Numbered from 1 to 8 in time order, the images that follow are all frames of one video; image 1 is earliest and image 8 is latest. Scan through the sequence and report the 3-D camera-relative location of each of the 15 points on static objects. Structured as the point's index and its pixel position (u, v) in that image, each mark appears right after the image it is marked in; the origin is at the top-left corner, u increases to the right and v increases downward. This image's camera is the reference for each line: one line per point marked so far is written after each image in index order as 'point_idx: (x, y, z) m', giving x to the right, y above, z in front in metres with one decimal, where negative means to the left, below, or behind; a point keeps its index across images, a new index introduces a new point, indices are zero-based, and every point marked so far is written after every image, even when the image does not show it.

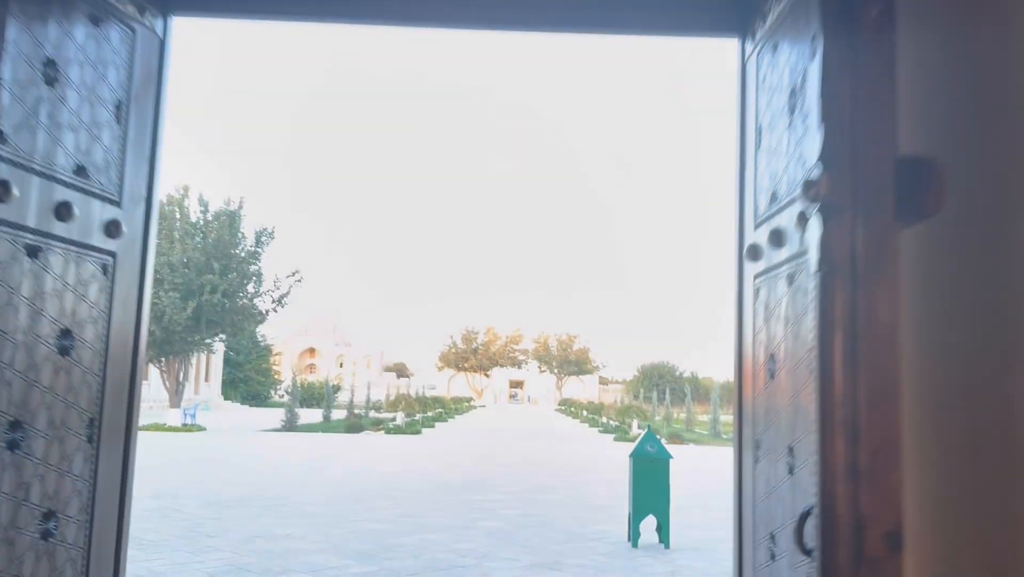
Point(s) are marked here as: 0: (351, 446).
0: (-3.0, -2.9, +15.5) m
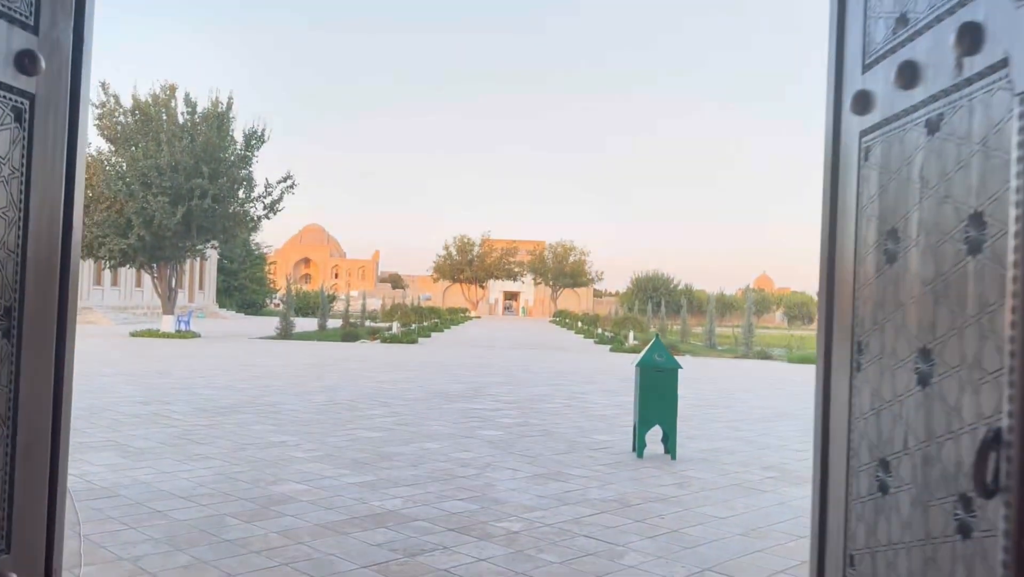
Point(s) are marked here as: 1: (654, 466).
0: (-3.1, -1.2, +15.3) m
1: (+1.0, -1.2, +5.6) m
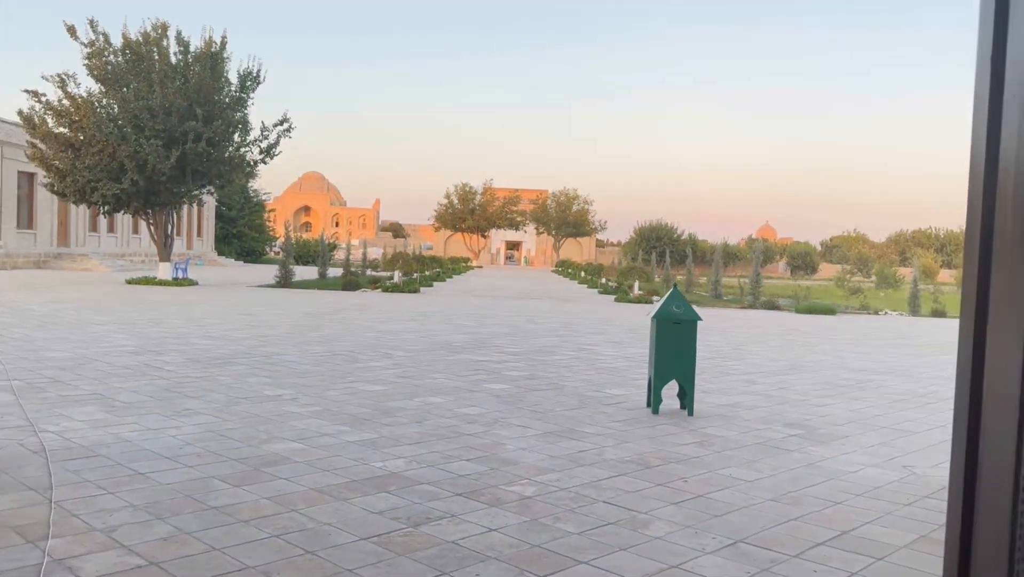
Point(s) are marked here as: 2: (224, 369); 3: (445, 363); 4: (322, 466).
0: (-3.0, -0.3, +15.0) m
1: (+1.0, -0.9, +5.3) m
2: (-2.4, -0.7, +6.9) m
3: (-0.6, -0.7, +7.6) m
4: (-0.9, -0.8, +3.9) m
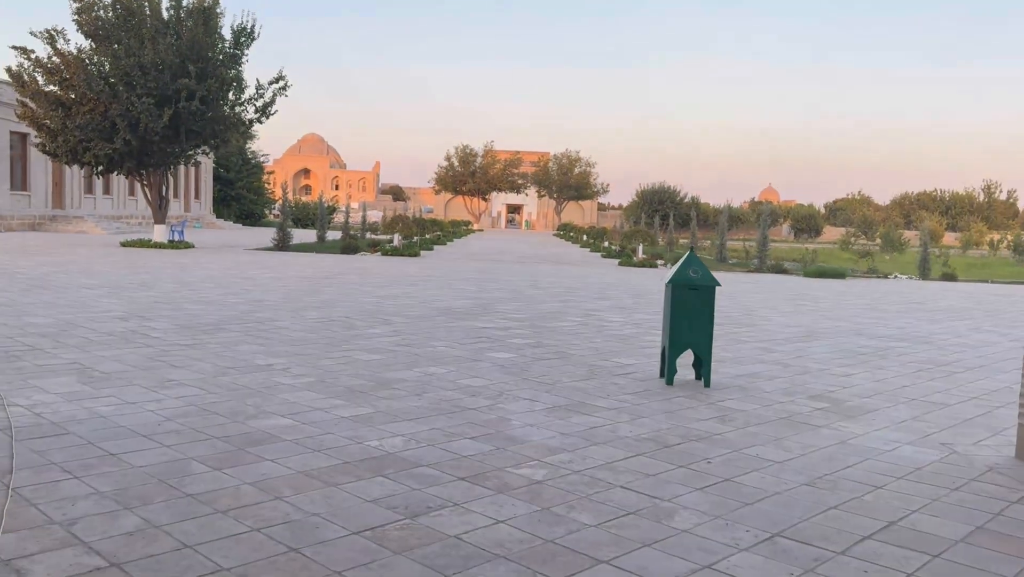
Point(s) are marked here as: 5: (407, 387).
0: (-2.9, +0.4, +14.6) m
1: (+1.1, -0.6, +5.0) m
2: (-2.4, -0.4, +6.5) m
3: (-0.6, -0.4, +7.2) m
4: (-0.9, -0.7, +3.6) m
5: (-0.6, -0.6, +4.8) m
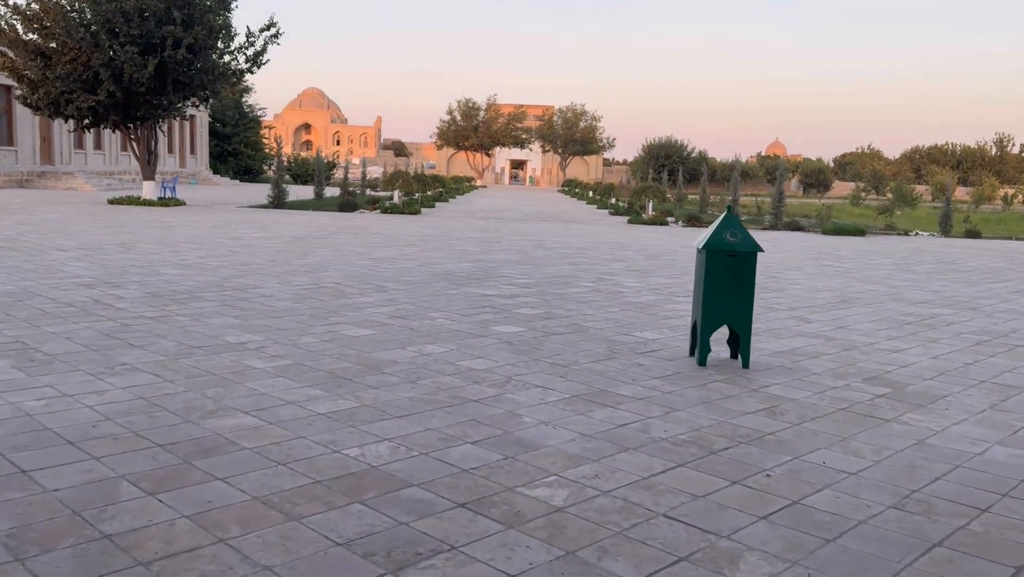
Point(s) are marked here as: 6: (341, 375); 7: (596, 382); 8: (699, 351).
0: (-2.9, +1.1, +13.9) m
1: (+1.1, -0.5, +4.3) m
2: (-2.3, -0.1, +5.8) m
3: (-0.5, -0.1, +6.5) m
4: (-0.8, -0.6, +2.9) m
5: (-0.6, -0.4, +4.1) m
6: (-0.8, -0.4, +4.0) m
7: (+0.4, -0.5, +4.1) m
8: (+1.0, -0.3, +4.6) m
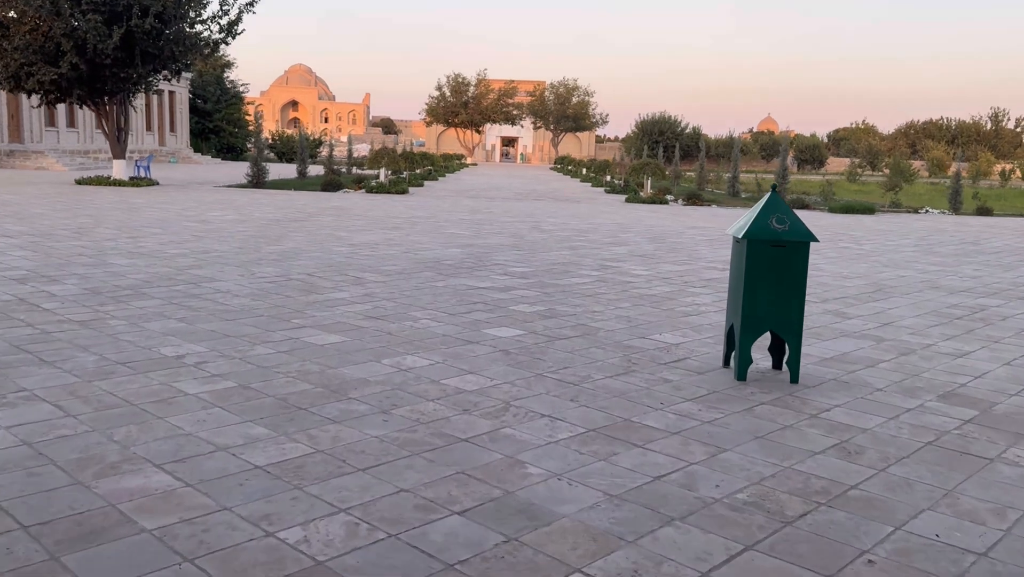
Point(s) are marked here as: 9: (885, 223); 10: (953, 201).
0: (-3.0, +1.3, +13.0) m
1: (+1.1, -0.5, +3.5) m
2: (-2.3, -0.1, +5.0) m
3: (-0.6, 0.0, +5.7) m
4: (-0.8, -0.6, +2.1) m
5: (-0.6, -0.4, +3.3) m
6: (-0.8, -0.4, +3.2) m
7: (+0.4, -0.5, +3.3) m
8: (+1.0, -0.3, +3.8) m
9: (+6.3, +1.1, +14.1) m
10: (+9.9, +1.9, +18.6) m
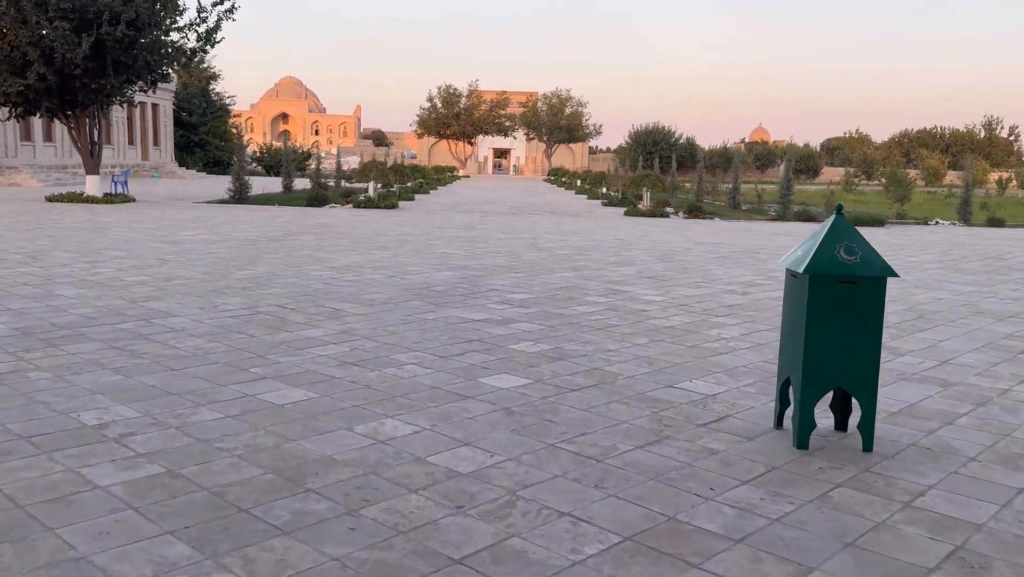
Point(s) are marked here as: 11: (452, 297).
0: (-3.0, +1.0, +12.2) m
1: (+1.1, -0.6, +2.8) m
2: (-2.3, -0.3, +4.2) m
3: (-0.6, -0.2, +5.0) m
4: (-0.8, -0.8, +1.3) m
5: (-0.5, -0.6, +2.5) m
6: (-0.8, -0.6, +2.4) m
7: (+0.4, -0.6, +2.5) m
8: (+1.0, -0.5, +3.1) m
9: (+6.3, +0.9, +13.4) m
10: (+9.8, +1.7, +18.0) m
11: (-0.5, -0.1, +6.2) m
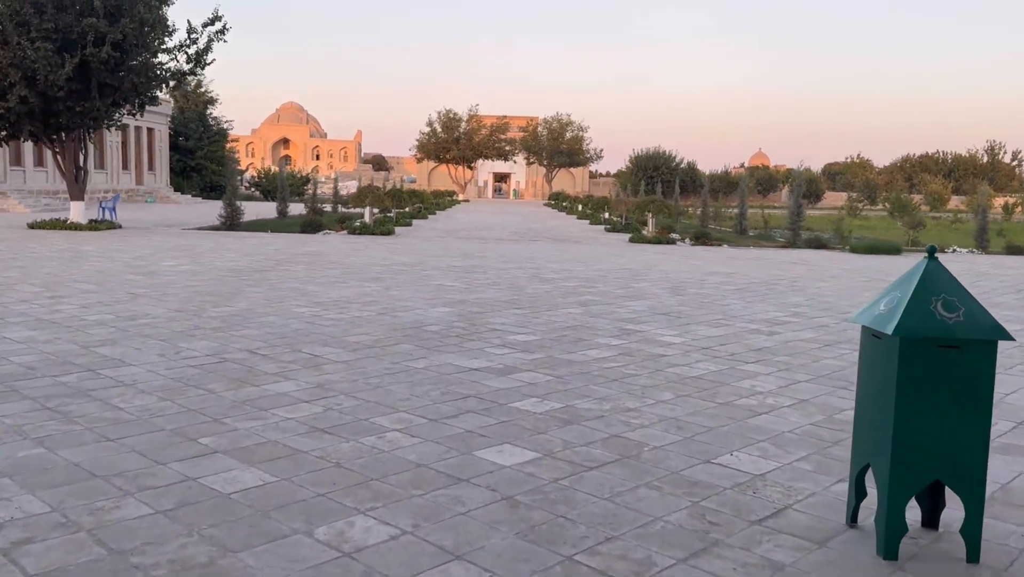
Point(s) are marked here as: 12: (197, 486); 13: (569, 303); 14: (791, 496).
0: (-3.0, +0.5, +11.6) m
1: (+1.1, -0.8, +2.1) m
2: (-2.3, -0.5, +3.6) m
3: (-0.5, -0.5, +4.3) m
4: (-0.8, -0.9, +0.6) m
5: (-0.5, -0.8, +1.8) m
6: (-0.8, -0.8, +1.7) m
7: (+0.4, -0.8, +1.8) m
8: (+1.1, -0.7, +2.4) m
9: (+6.3, +0.4, +12.8) m
10: (+9.8, +1.0, +17.4) m
11: (-0.4, -0.3, +5.6) m
12: (-1.0, -0.7, +2.8) m
13: (+0.5, -0.1, +7.5) m
14: (+1.0, -0.7, +2.9) m
